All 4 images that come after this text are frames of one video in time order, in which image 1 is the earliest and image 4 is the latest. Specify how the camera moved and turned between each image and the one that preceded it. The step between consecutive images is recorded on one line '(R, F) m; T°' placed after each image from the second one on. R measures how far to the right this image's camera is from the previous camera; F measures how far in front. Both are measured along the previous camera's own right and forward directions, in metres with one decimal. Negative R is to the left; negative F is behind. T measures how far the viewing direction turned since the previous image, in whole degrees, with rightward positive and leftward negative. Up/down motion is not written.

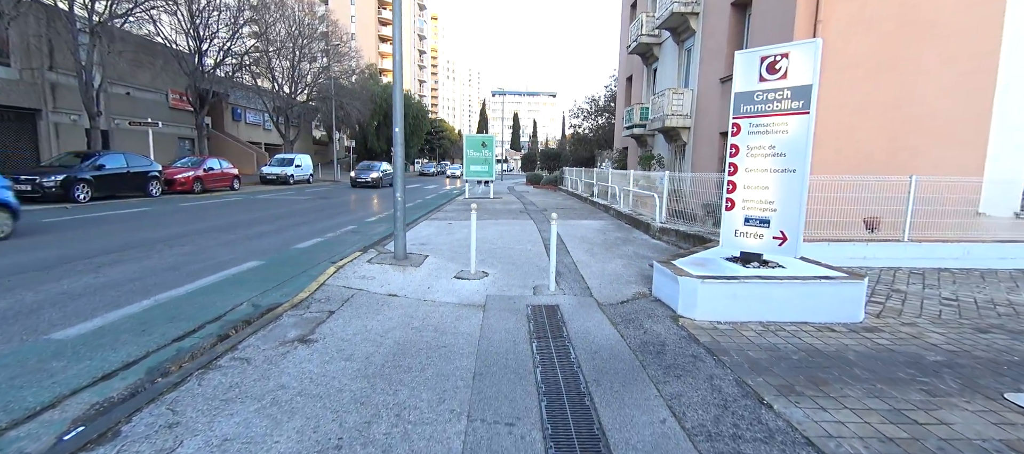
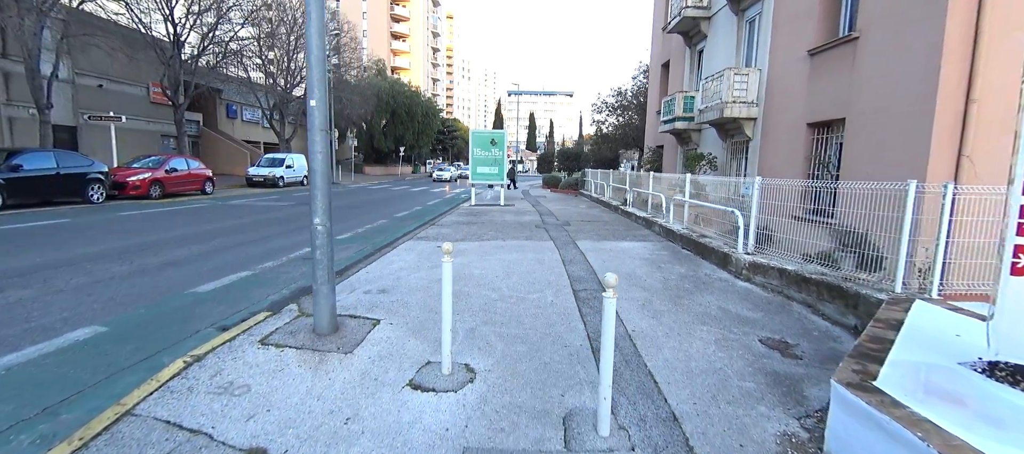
(0.0, +2.9) m; -2°
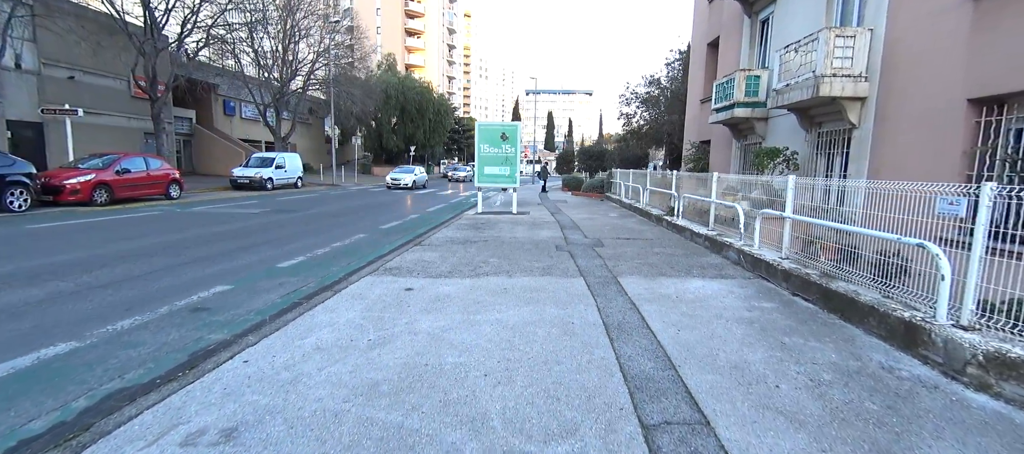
(+0.1, +2.7) m; -2°
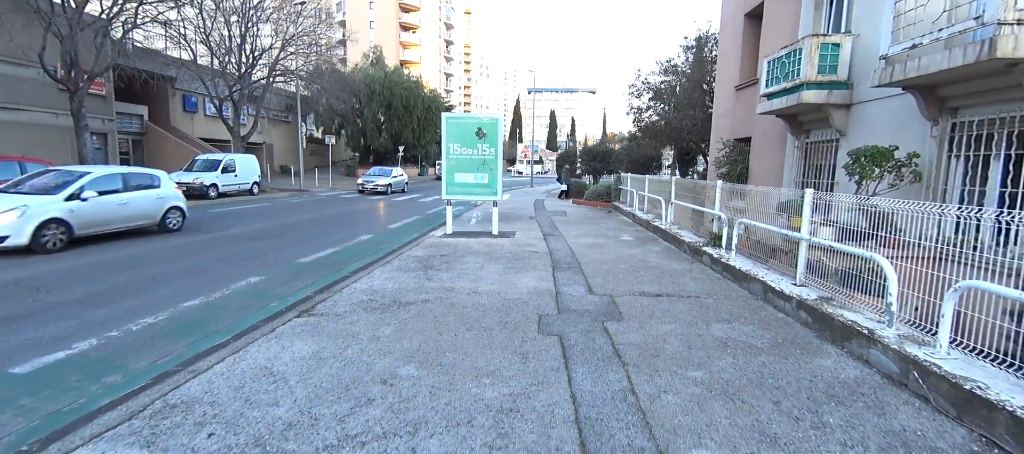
(+0.5, +3.0) m; 0°
